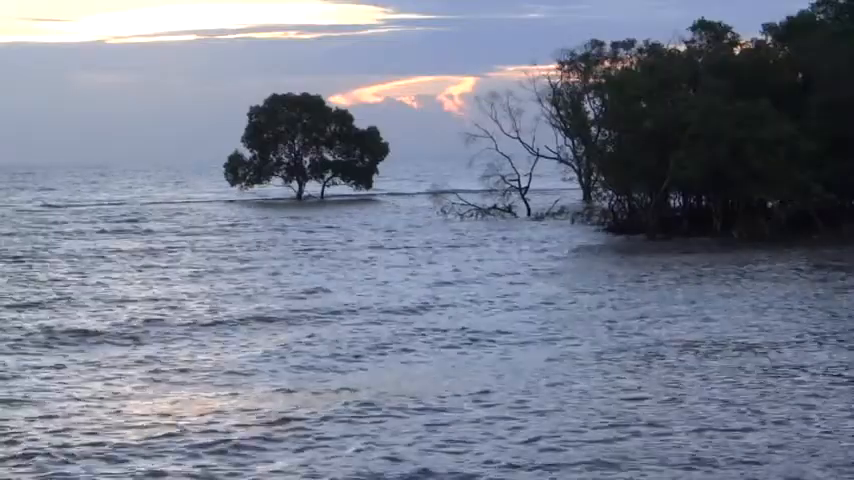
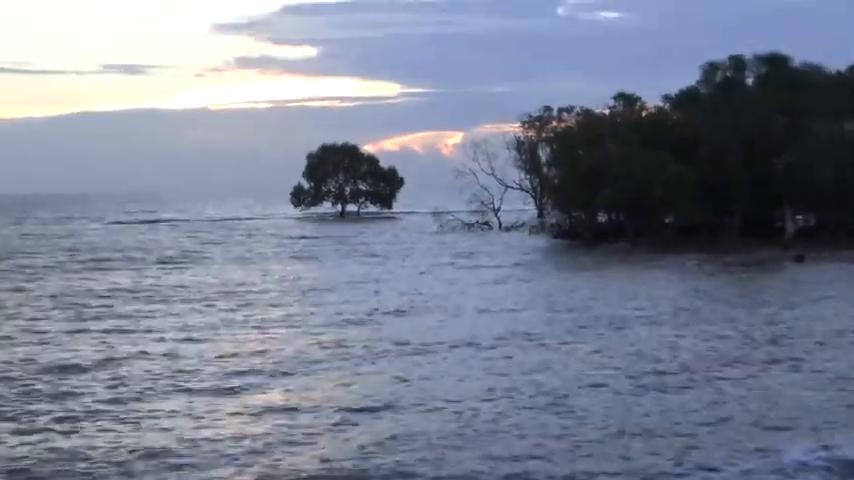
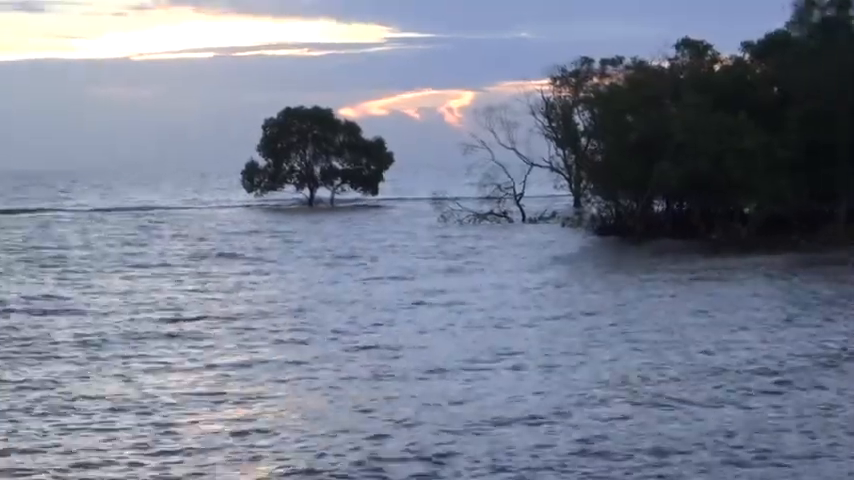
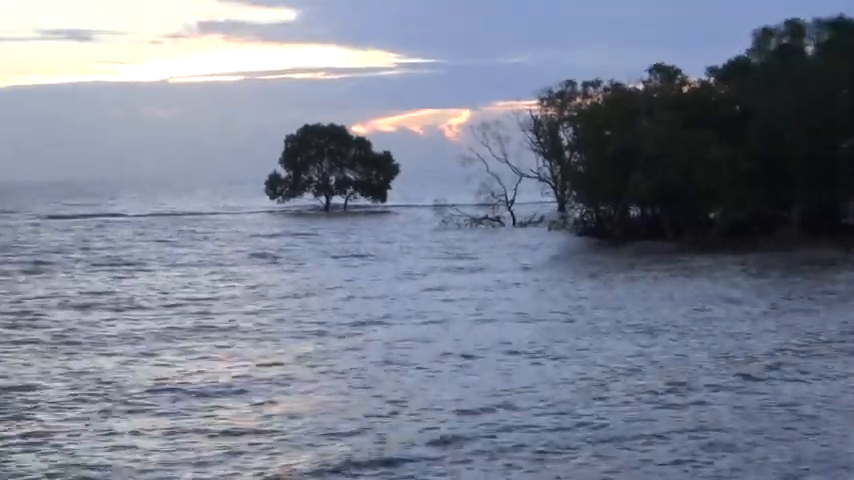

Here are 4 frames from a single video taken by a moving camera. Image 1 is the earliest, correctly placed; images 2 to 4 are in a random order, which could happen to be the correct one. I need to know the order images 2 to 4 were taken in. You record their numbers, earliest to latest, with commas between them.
3, 4, 2
